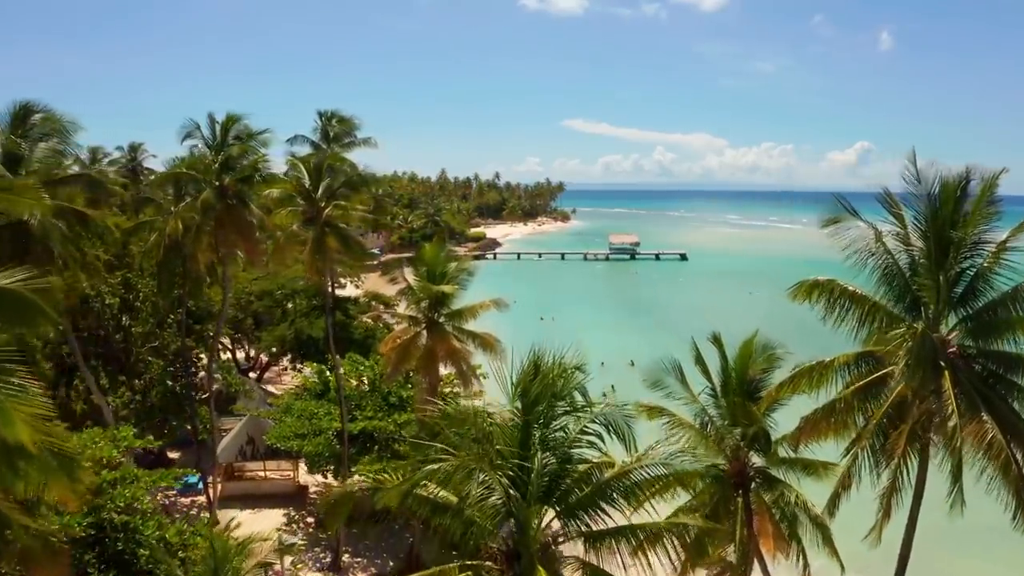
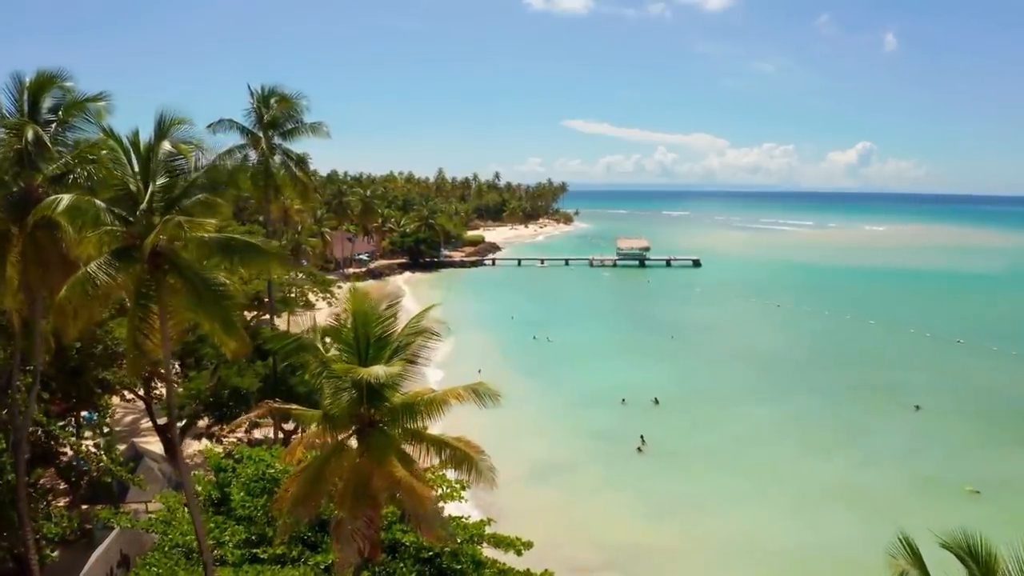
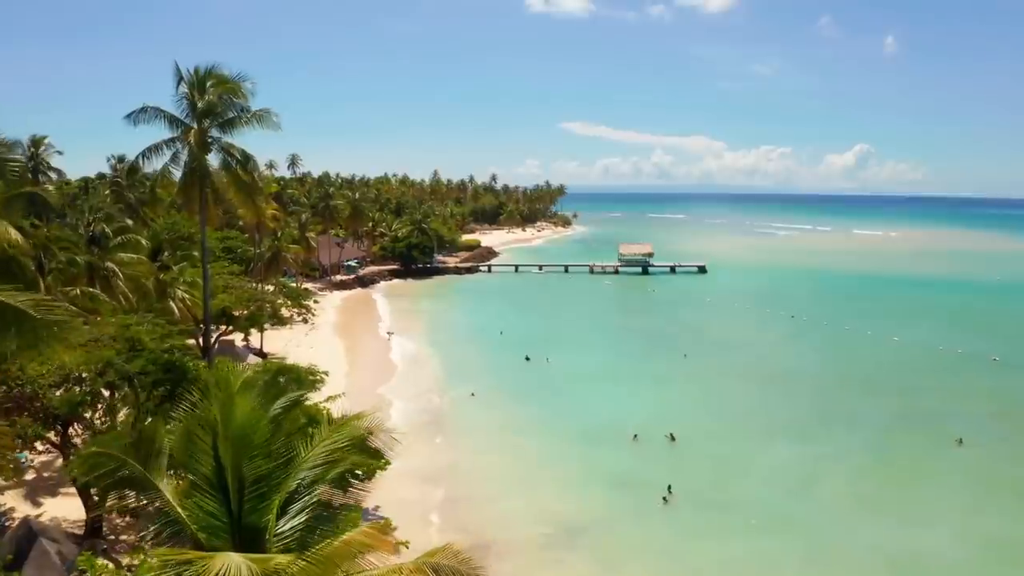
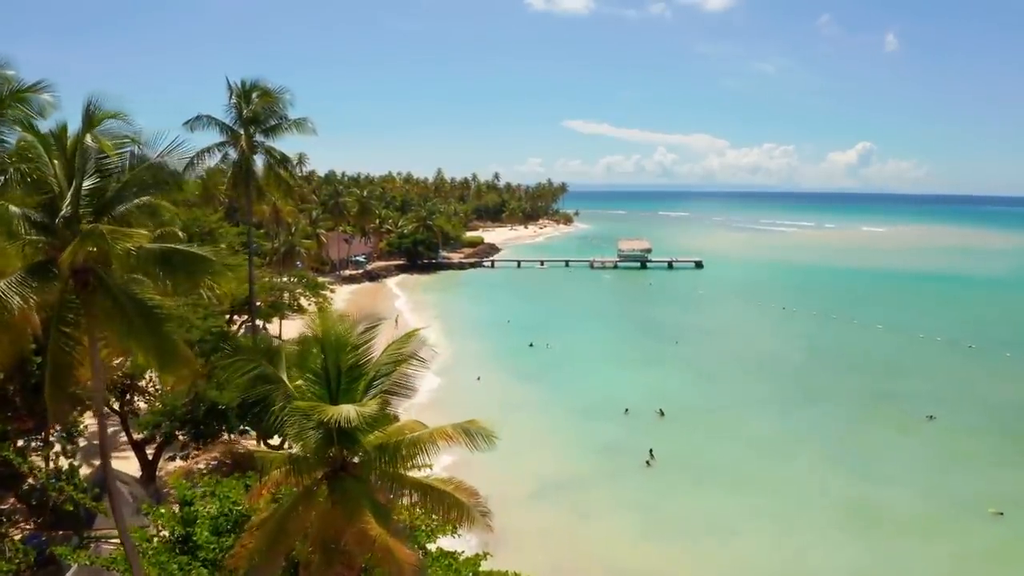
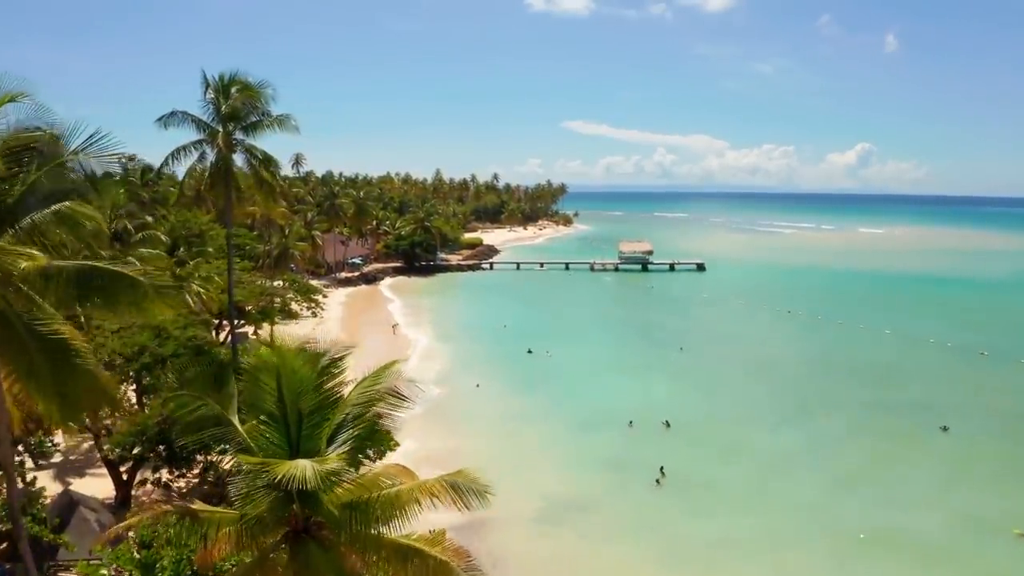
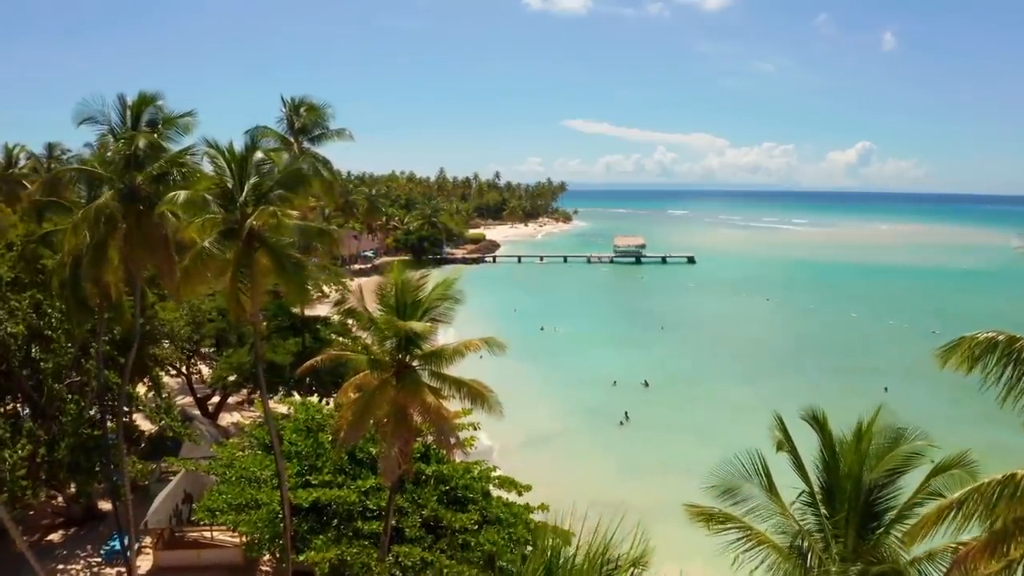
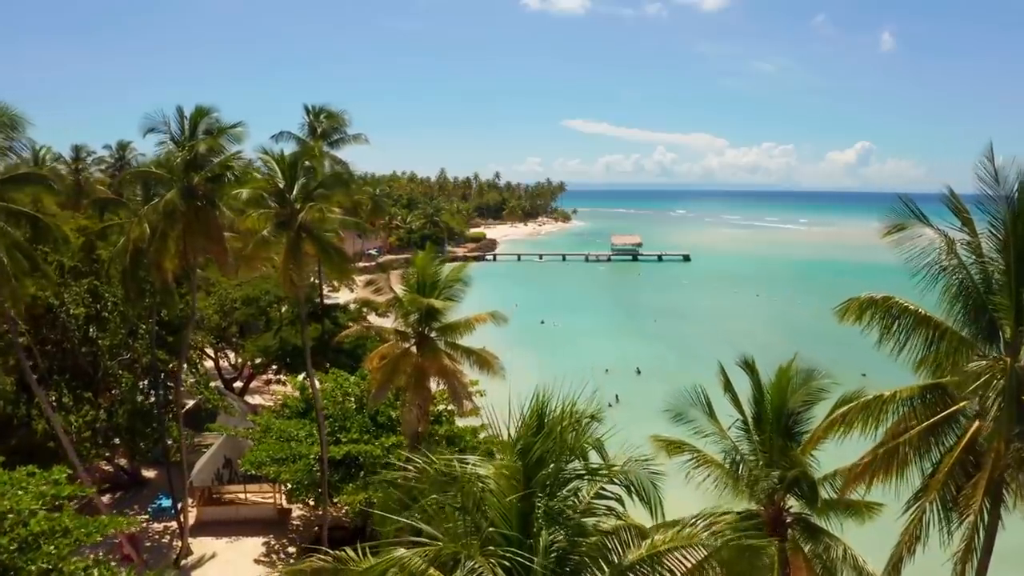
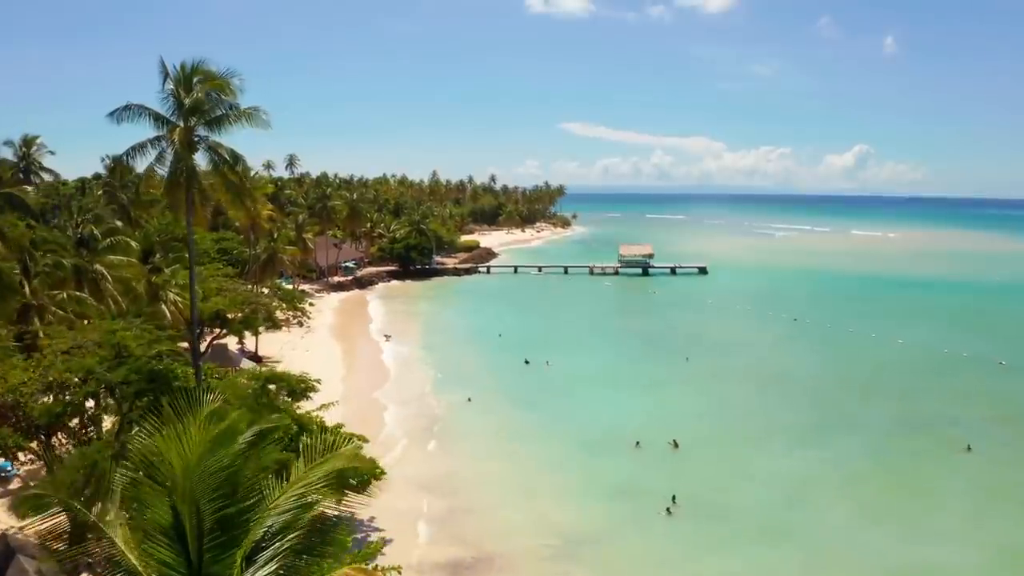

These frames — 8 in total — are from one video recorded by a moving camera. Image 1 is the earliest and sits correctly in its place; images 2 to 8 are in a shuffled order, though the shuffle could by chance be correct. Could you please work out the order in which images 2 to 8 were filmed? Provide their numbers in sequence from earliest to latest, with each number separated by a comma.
7, 6, 2, 4, 5, 3, 8
